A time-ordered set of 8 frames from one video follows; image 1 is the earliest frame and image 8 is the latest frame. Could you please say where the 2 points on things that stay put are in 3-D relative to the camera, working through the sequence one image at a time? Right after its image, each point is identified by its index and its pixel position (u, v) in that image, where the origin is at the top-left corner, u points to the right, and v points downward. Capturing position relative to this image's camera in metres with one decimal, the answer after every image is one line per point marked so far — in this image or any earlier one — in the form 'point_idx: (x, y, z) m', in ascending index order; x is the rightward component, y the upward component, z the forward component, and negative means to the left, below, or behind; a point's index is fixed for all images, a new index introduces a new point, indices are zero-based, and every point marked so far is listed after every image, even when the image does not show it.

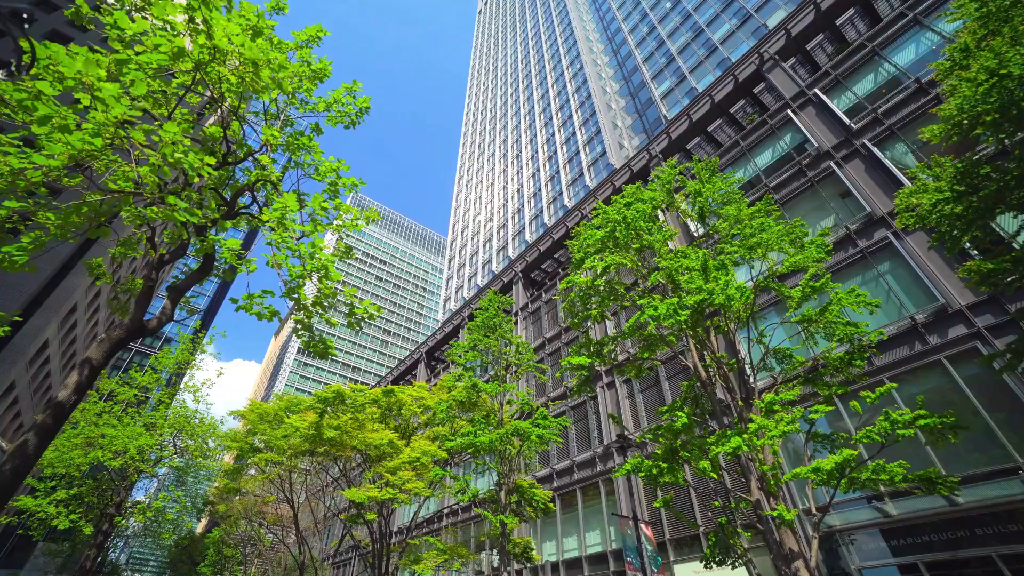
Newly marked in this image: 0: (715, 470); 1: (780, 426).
0: (+3.7, -3.2, +8.2) m
1: (+4.6, -2.3, +7.8) m
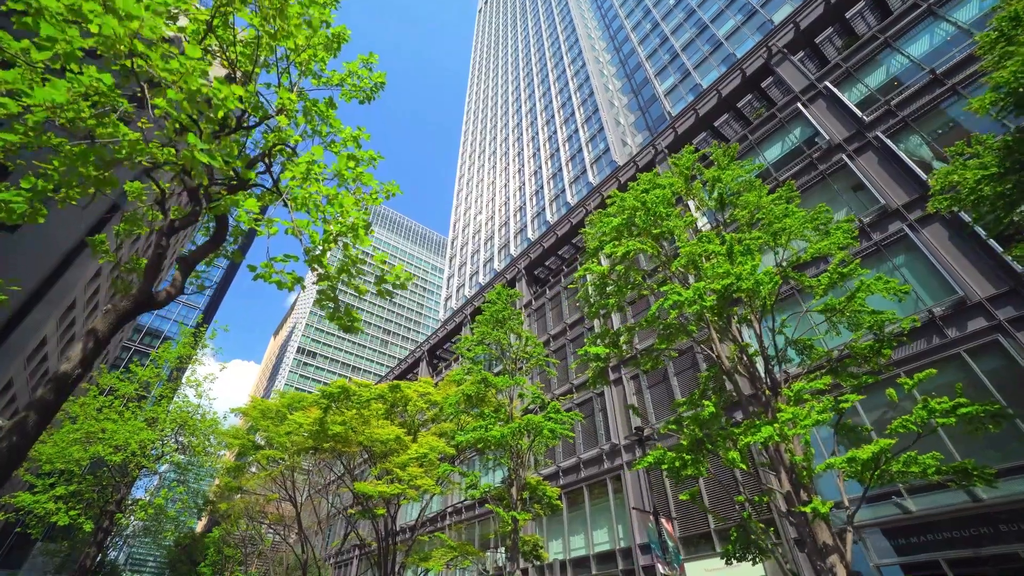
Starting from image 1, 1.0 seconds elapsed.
0: (+4.1, -3.0, +7.9) m
1: (+5.0, -2.0, +7.5) m
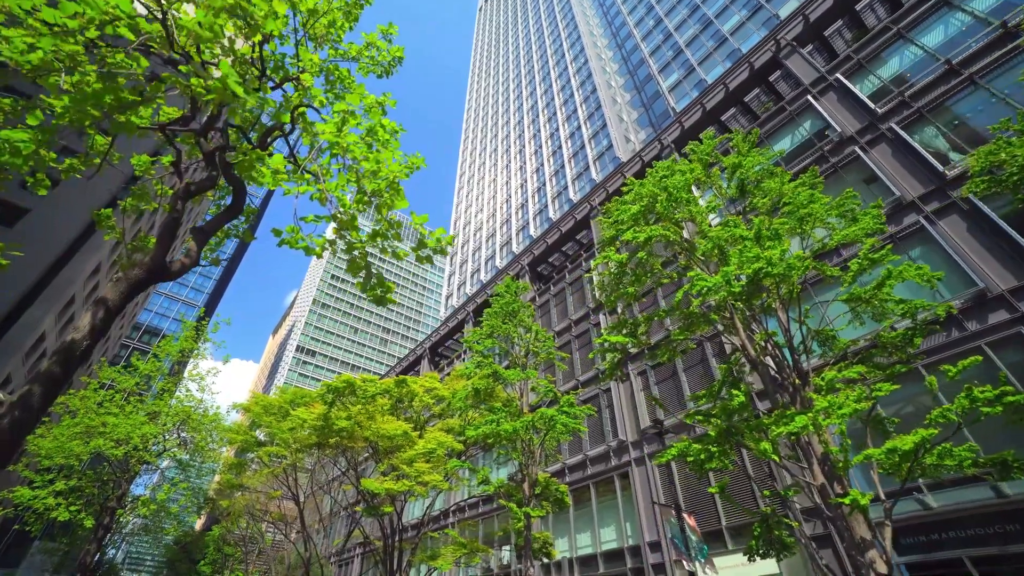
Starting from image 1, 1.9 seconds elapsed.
0: (+4.4, -2.7, +7.6) m
1: (+5.3, -1.8, +7.2) m
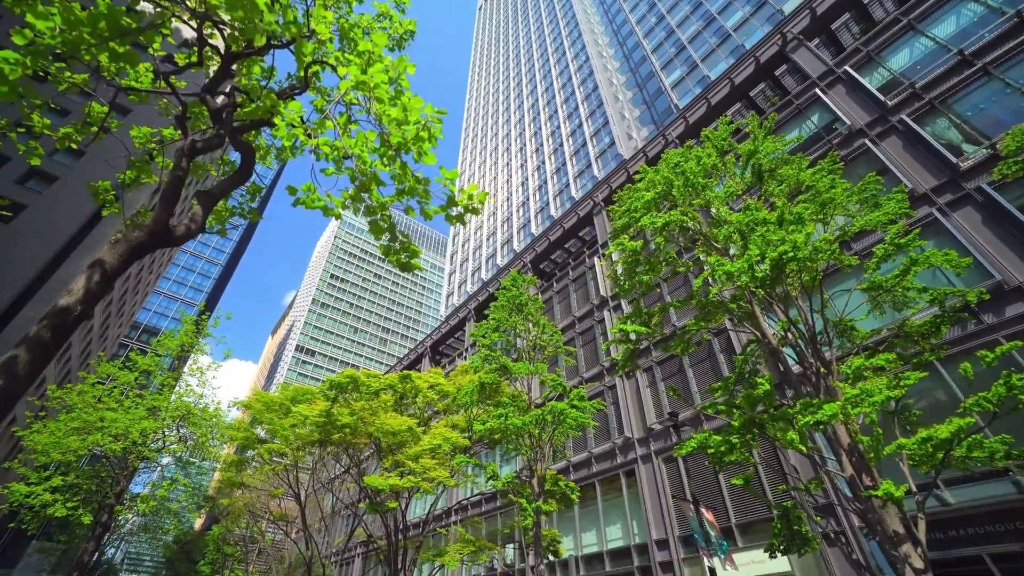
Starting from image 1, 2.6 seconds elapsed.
0: (+4.6, -2.5, +7.3) m
1: (+5.6, -1.5, +6.9) m
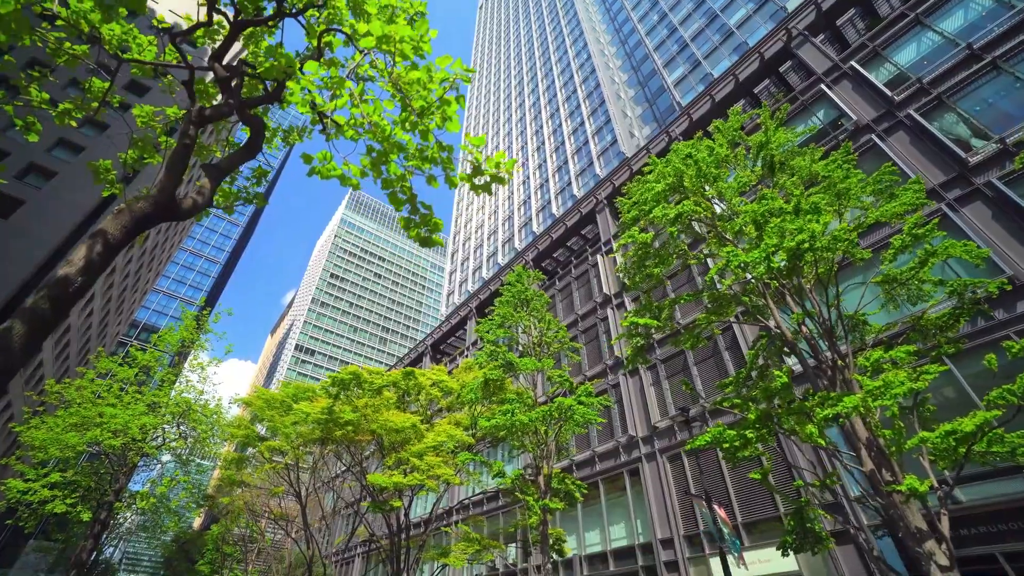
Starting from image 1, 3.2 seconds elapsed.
0: (+4.8, -2.3, +7.2) m
1: (+5.7, -1.4, +6.8) m
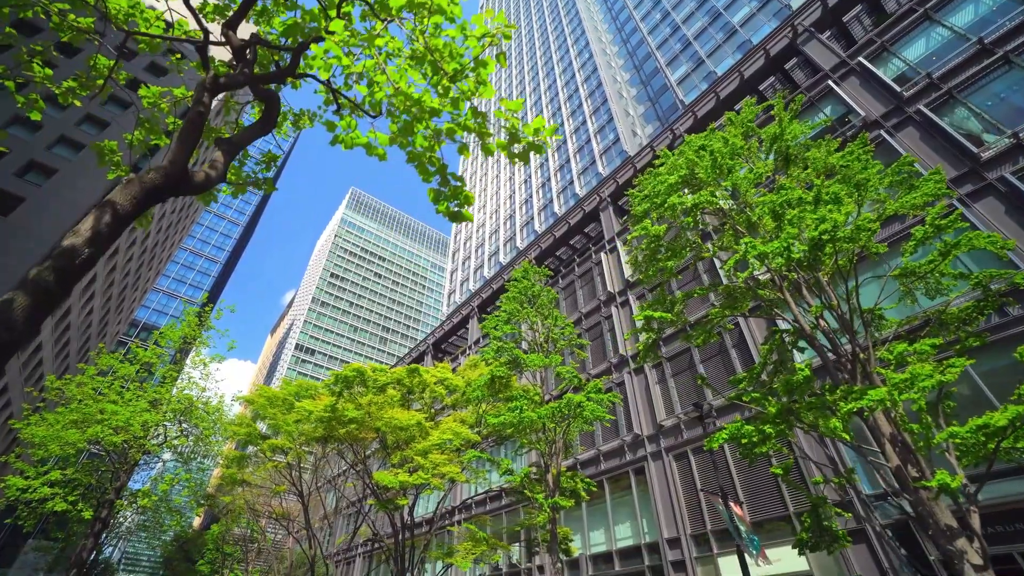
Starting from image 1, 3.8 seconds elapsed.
0: (+5.0, -2.2, +7.0) m
1: (+6.0, -1.2, +6.6) m
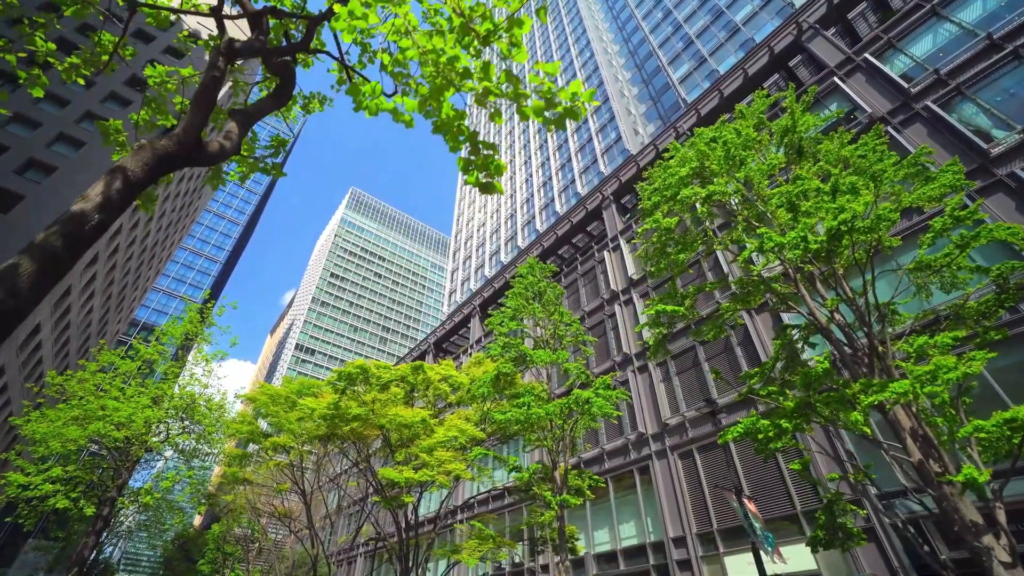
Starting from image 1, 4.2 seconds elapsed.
0: (+5.2, -2.0, +6.8) m
1: (+6.1, -1.1, +6.4) m
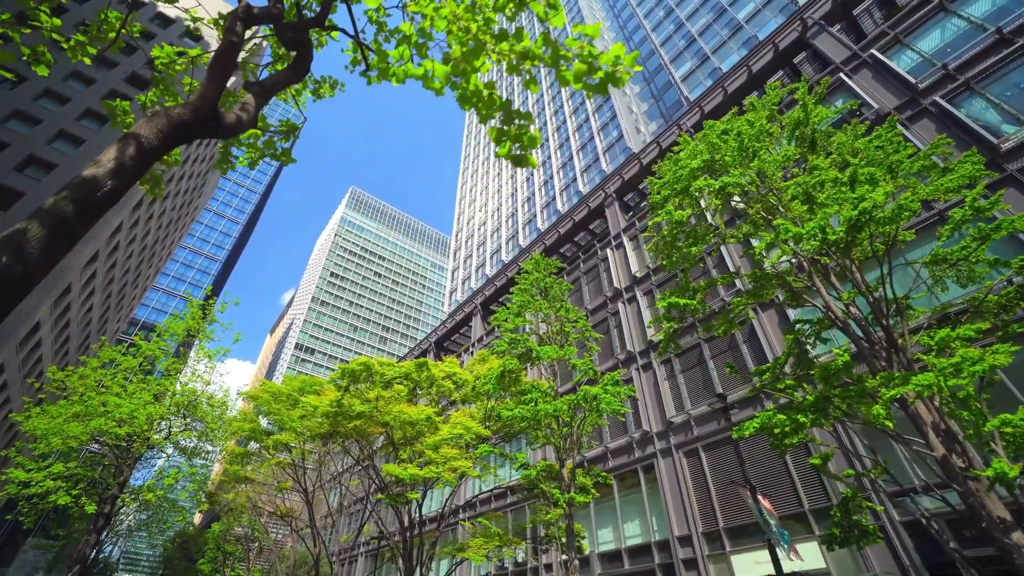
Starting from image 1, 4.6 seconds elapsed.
0: (+5.4, -1.9, +6.7) m
1: (+6.3, -1.0, +6.3) m
